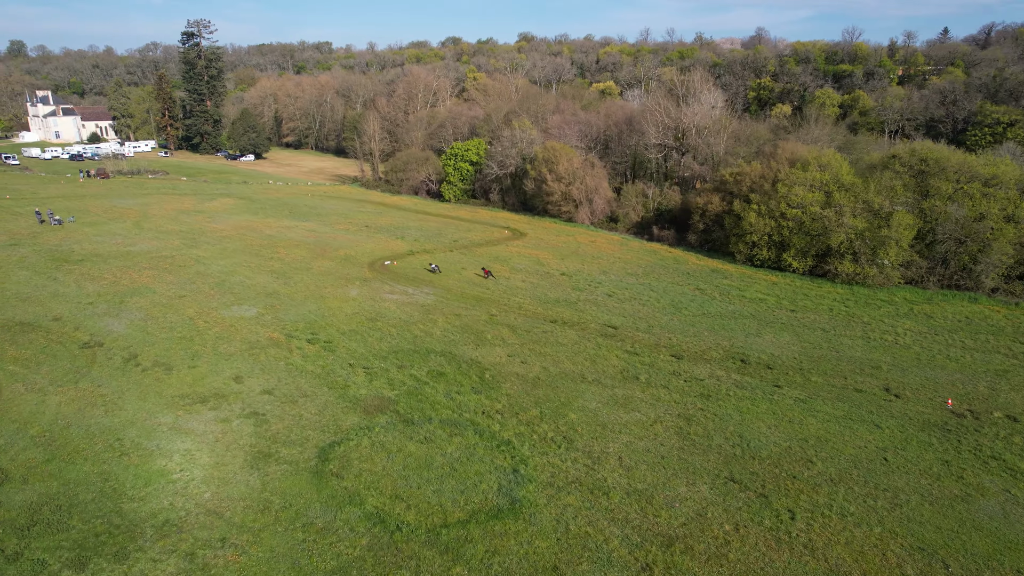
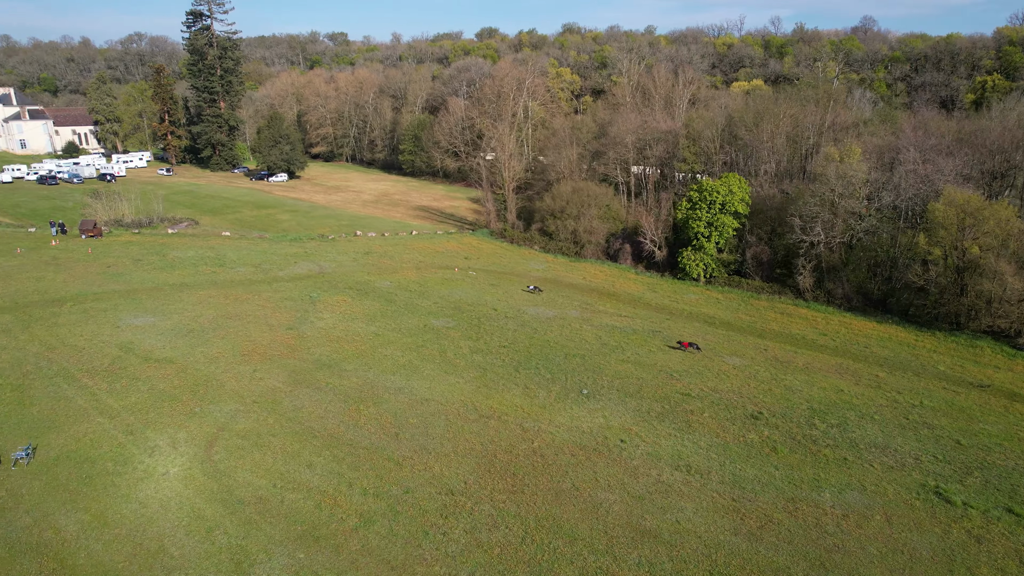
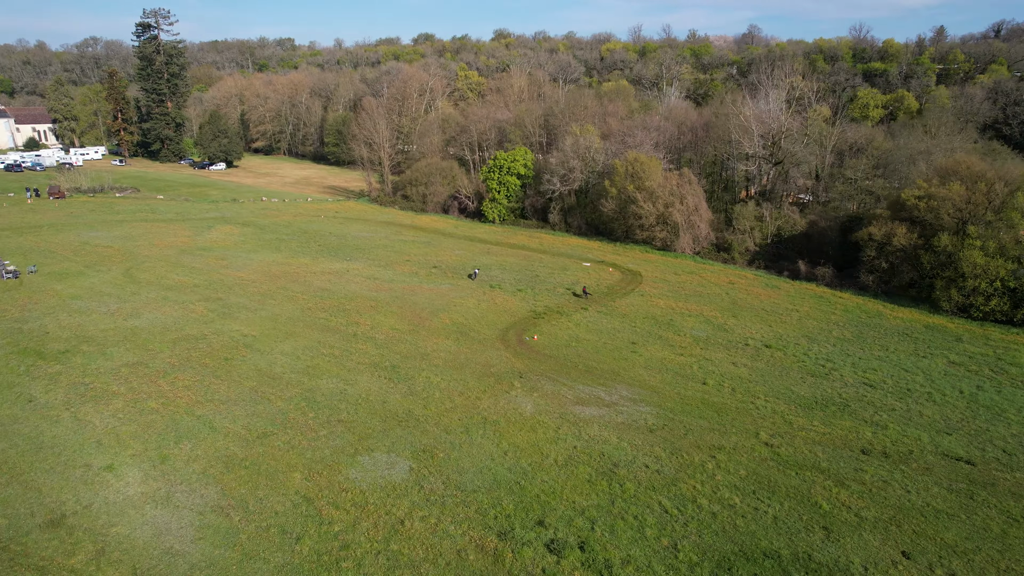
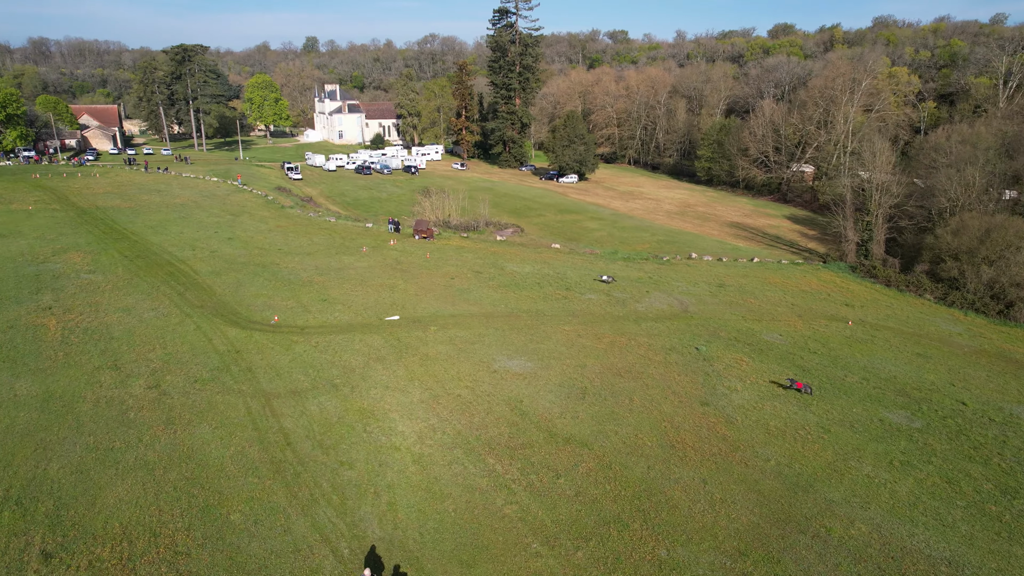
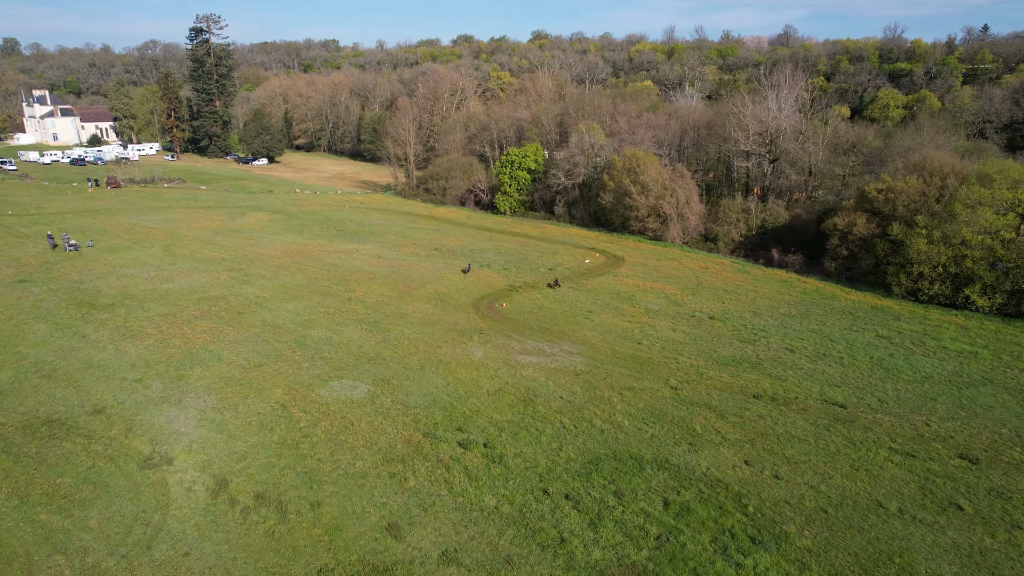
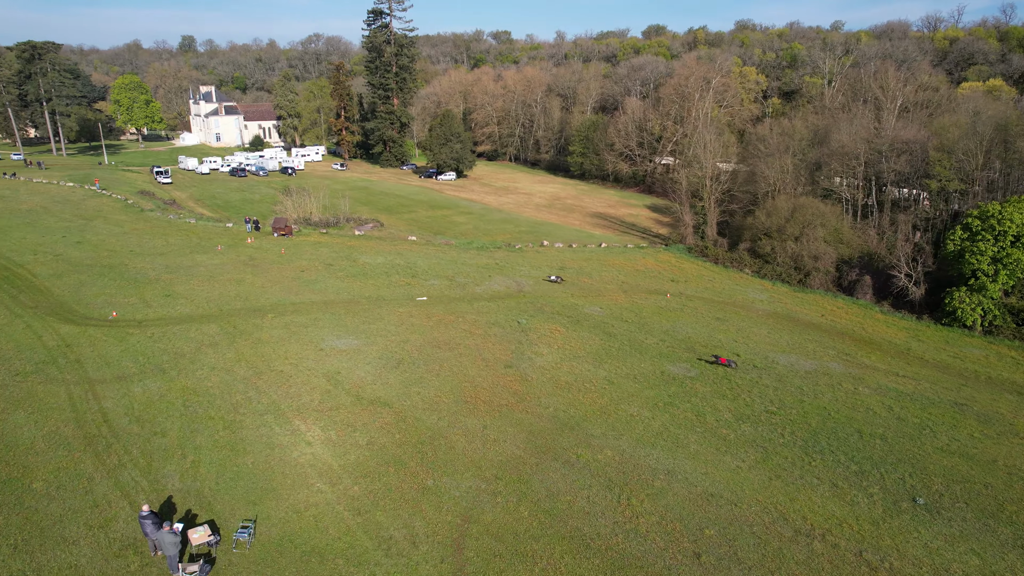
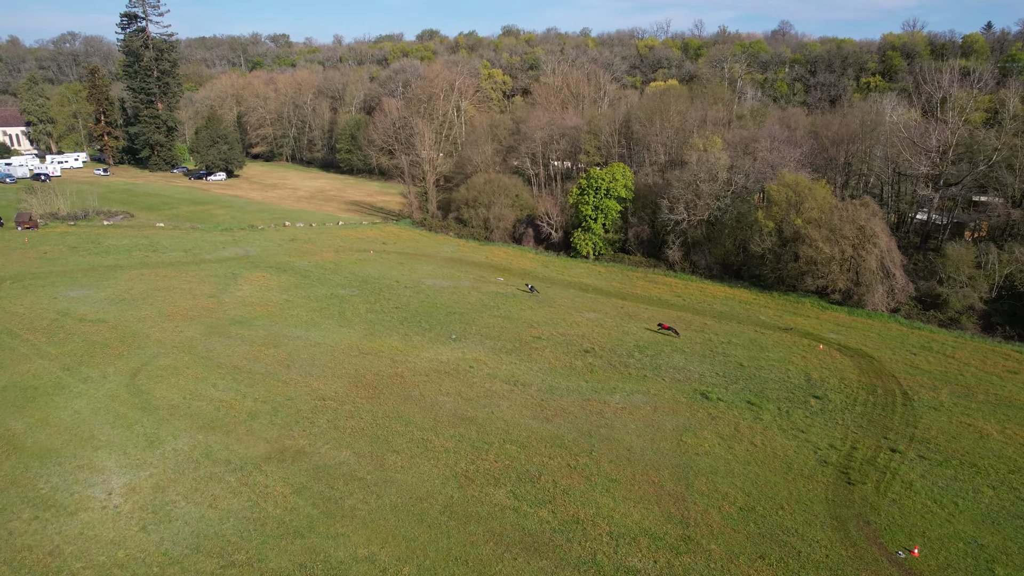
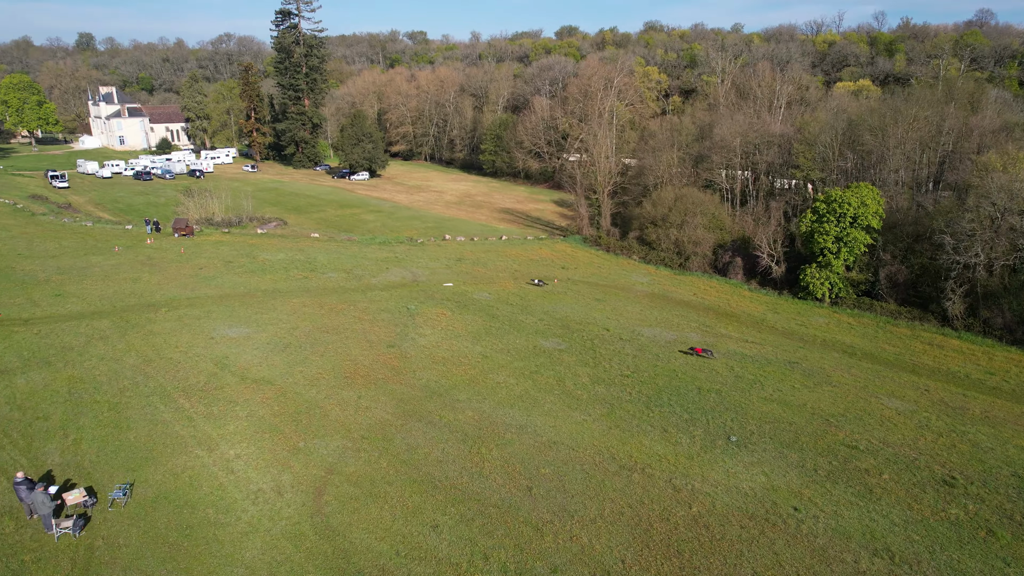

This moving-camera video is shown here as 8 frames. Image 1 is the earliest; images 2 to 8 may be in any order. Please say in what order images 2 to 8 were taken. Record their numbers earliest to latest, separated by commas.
5, 3, 7, 2, 8, 6, 4
